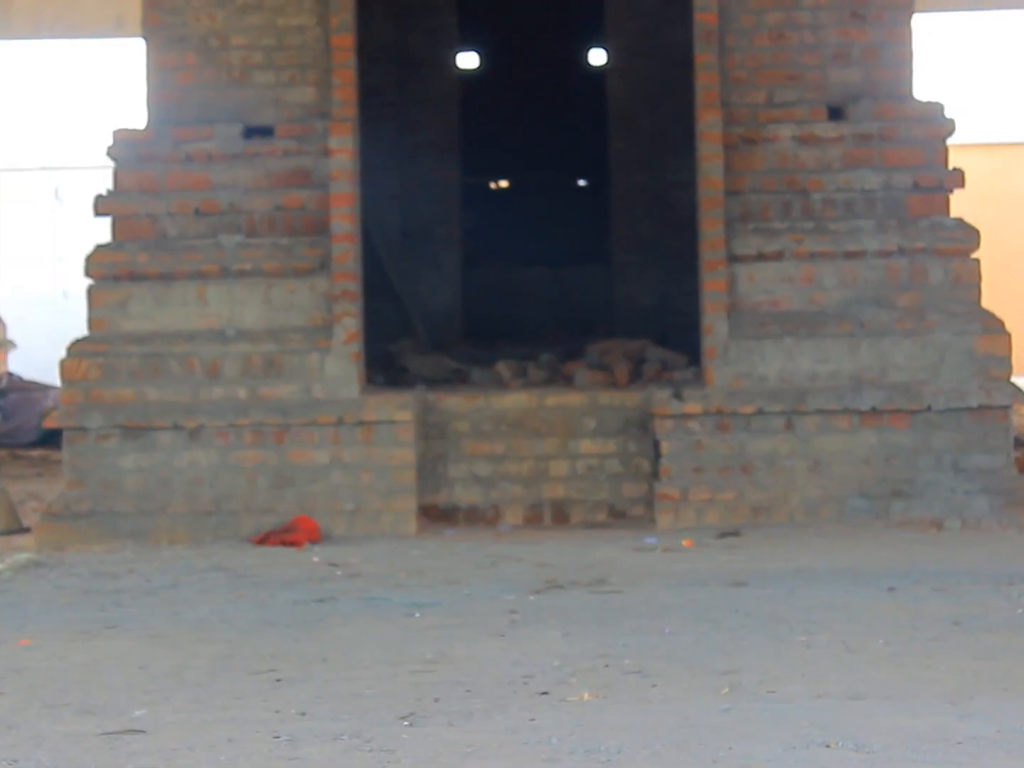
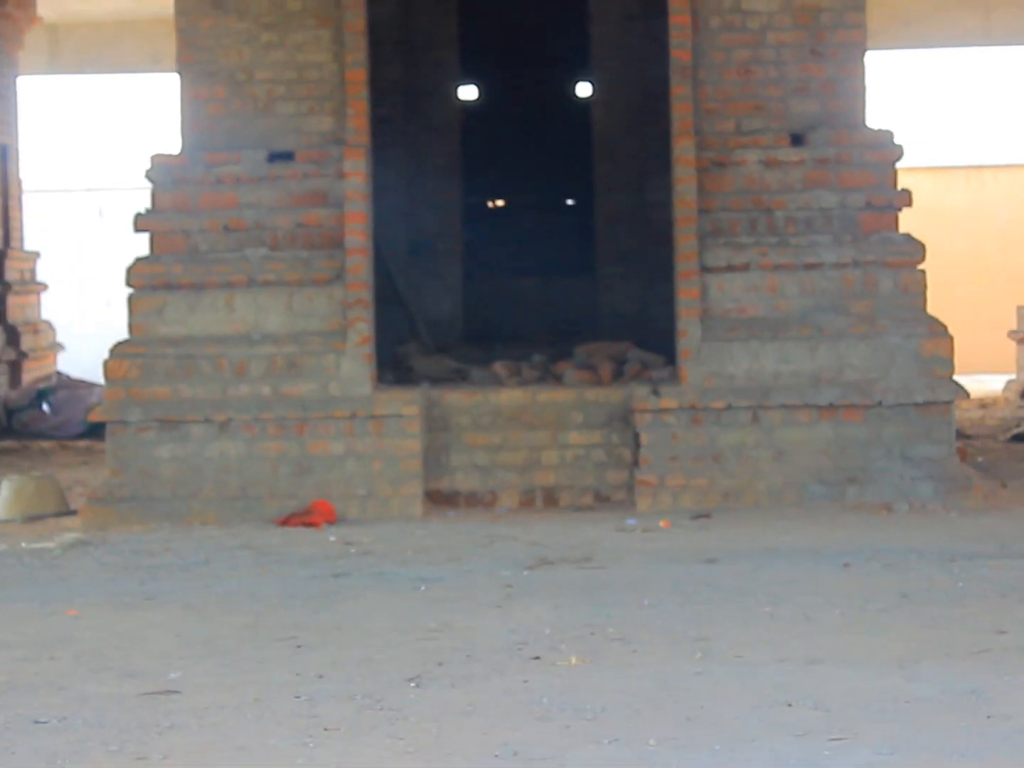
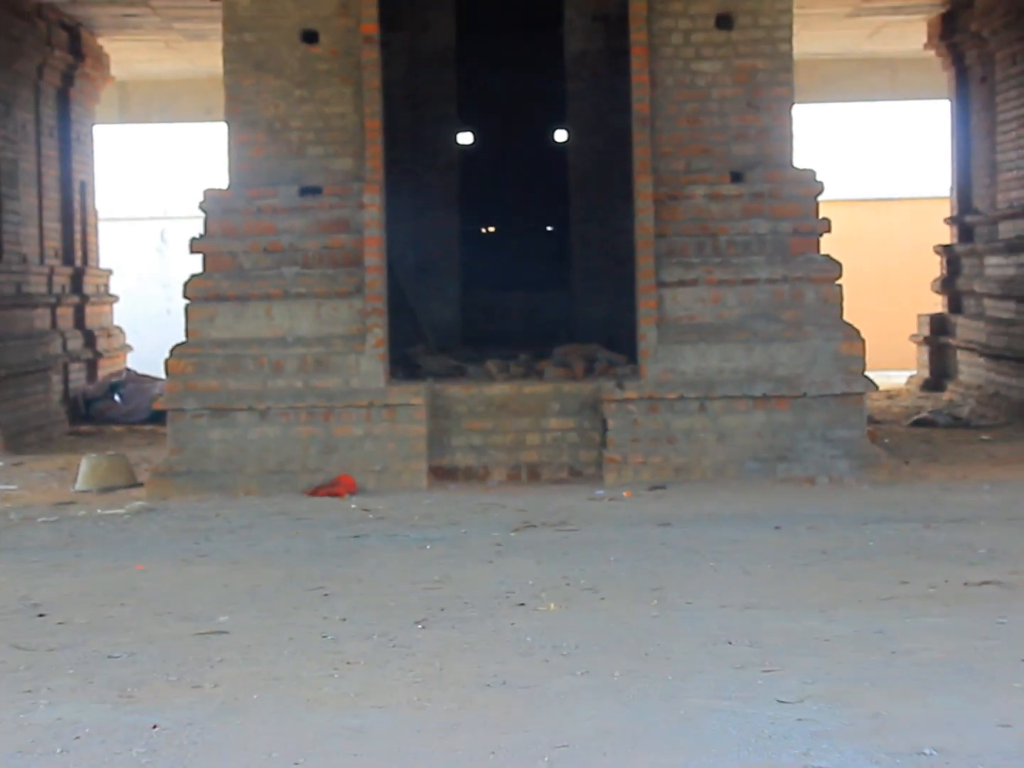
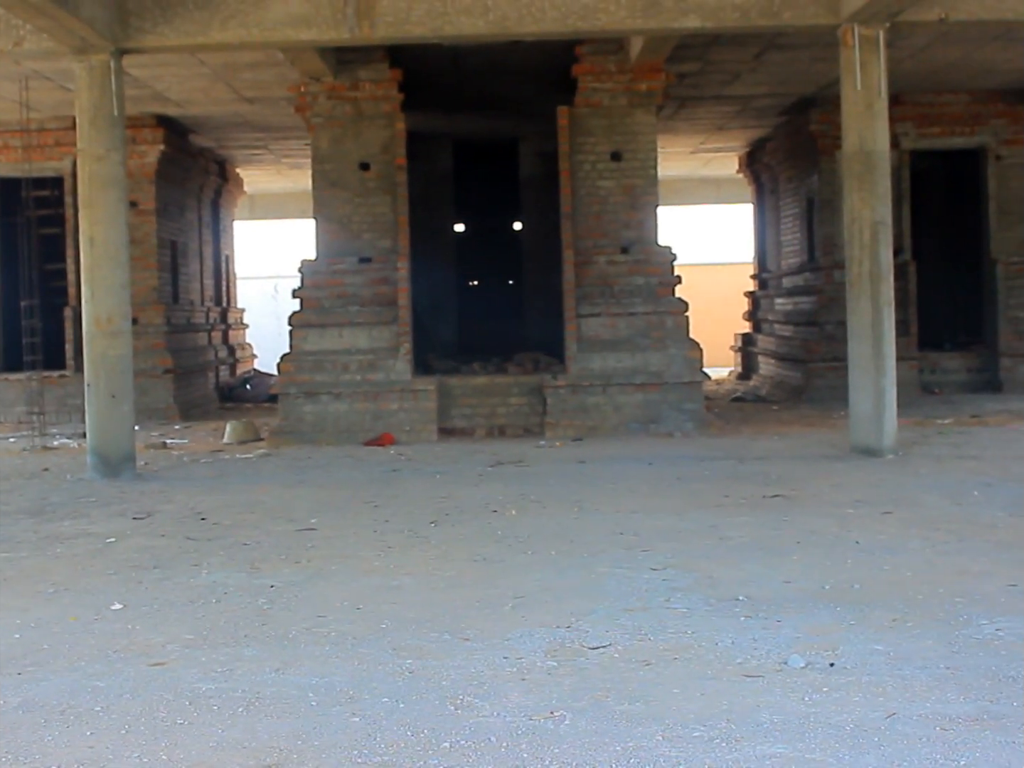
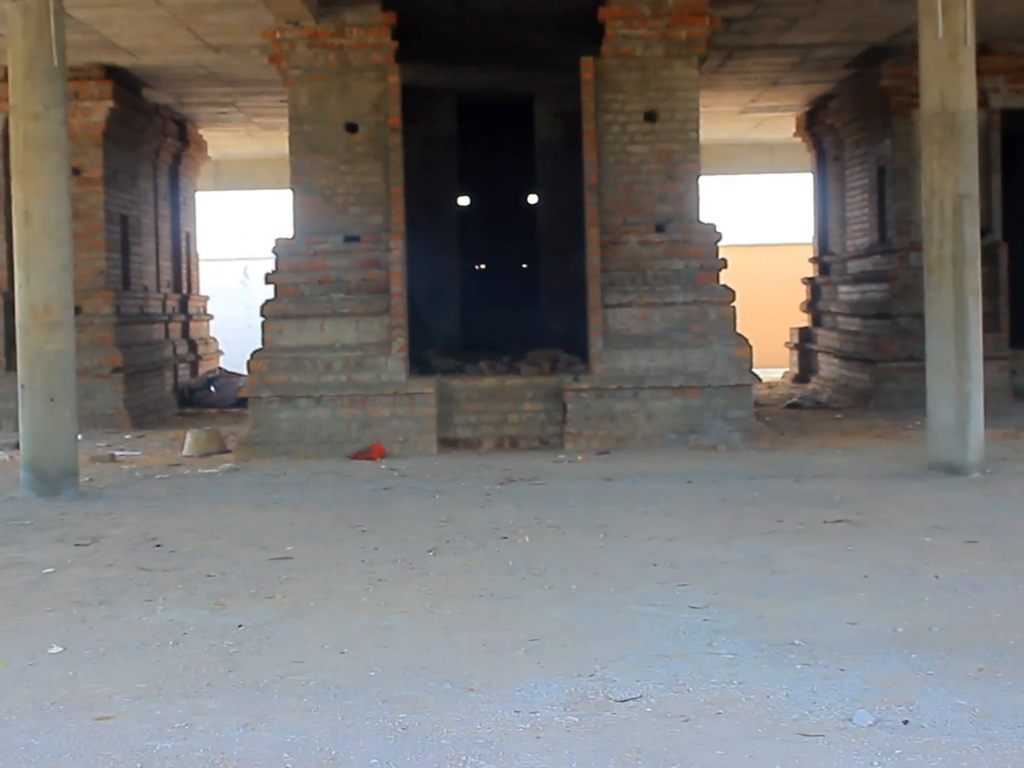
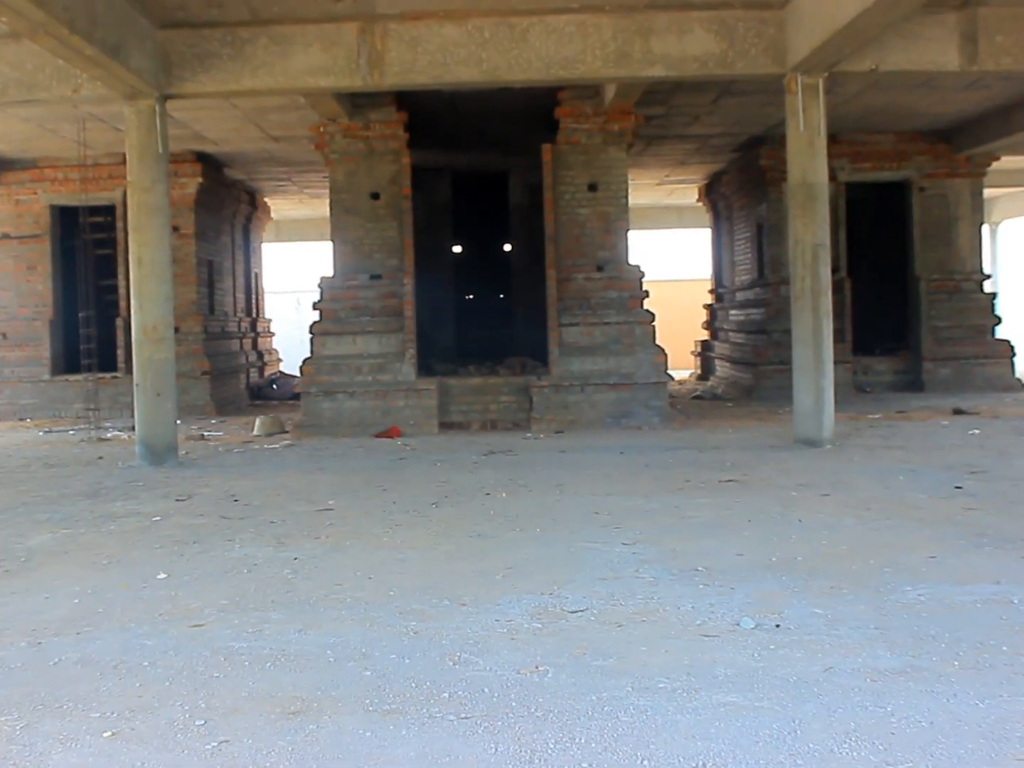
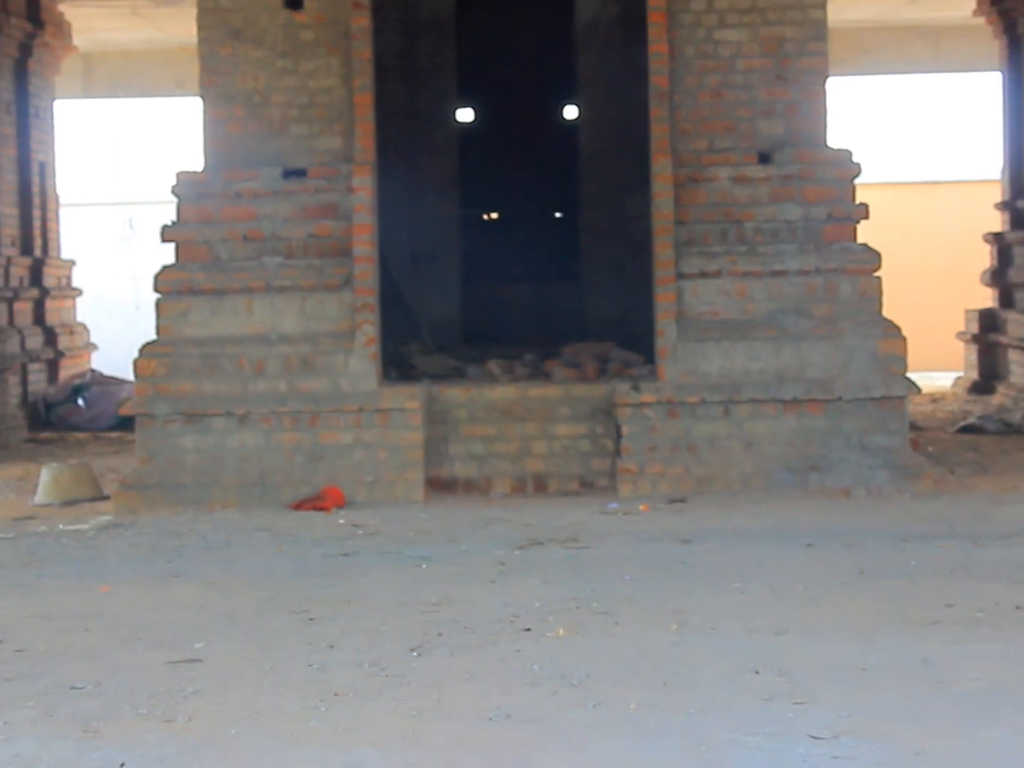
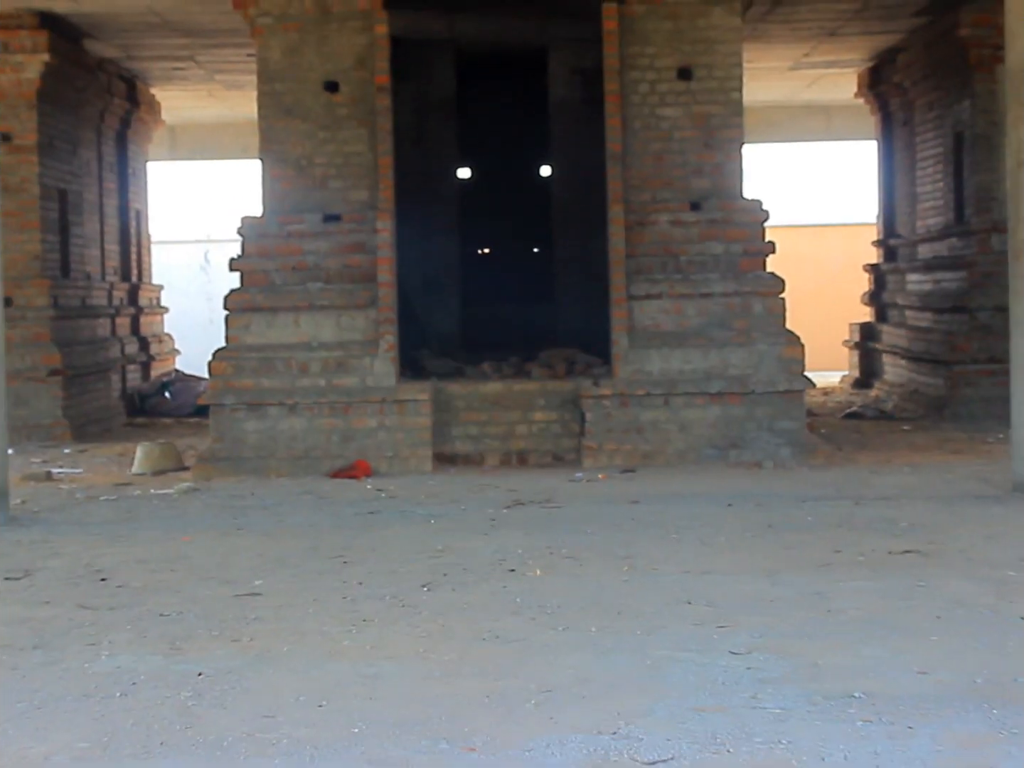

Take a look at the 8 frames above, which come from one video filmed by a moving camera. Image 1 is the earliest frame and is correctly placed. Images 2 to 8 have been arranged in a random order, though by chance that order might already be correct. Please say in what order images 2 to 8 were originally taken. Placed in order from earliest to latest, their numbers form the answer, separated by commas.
2, 7, 3, 8, 5, 4, 6
